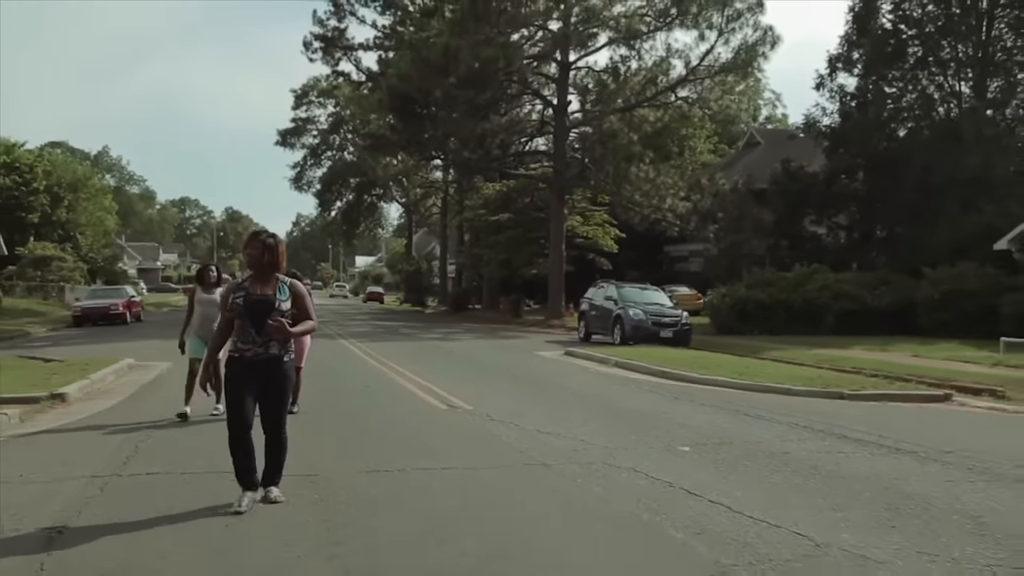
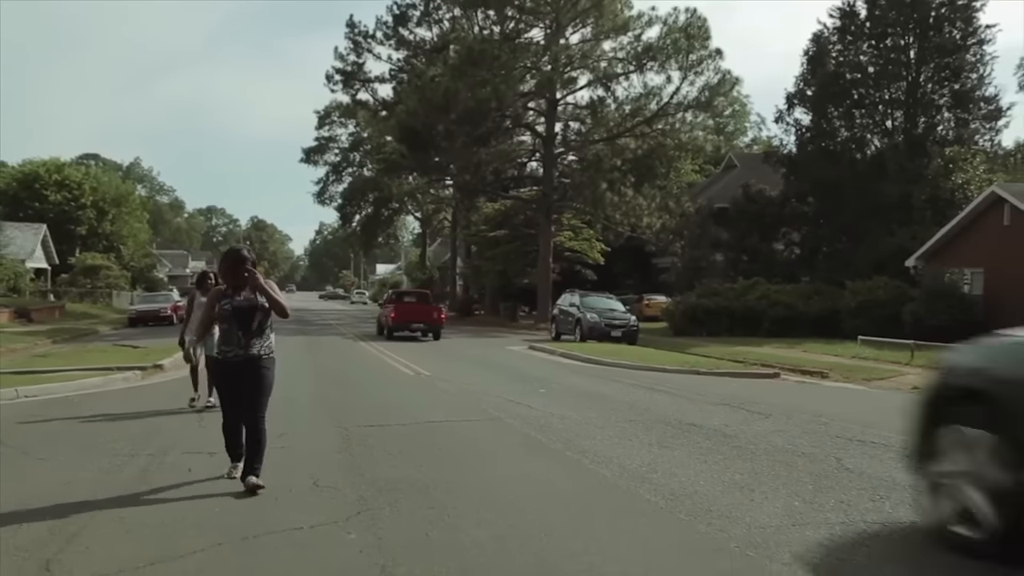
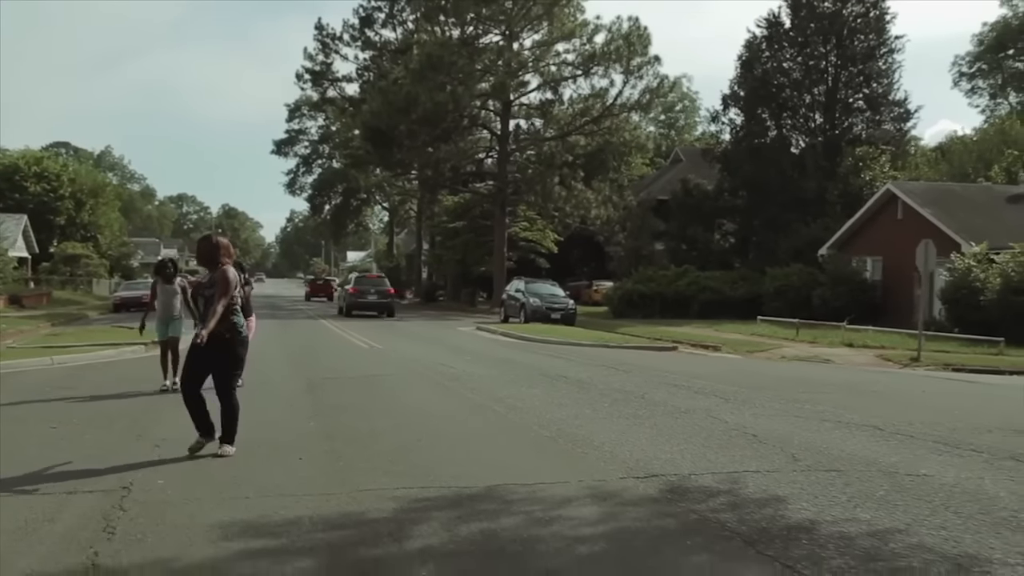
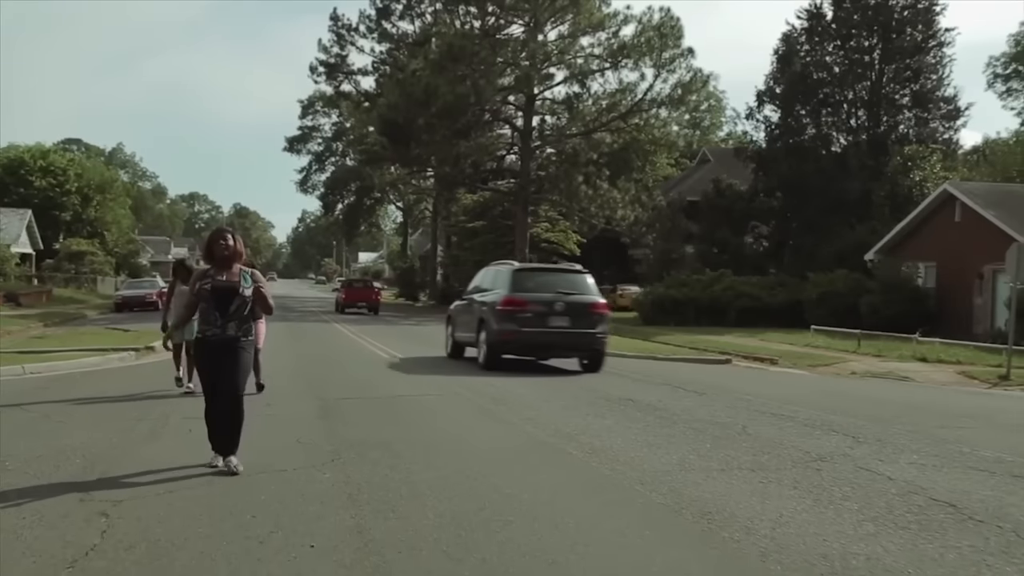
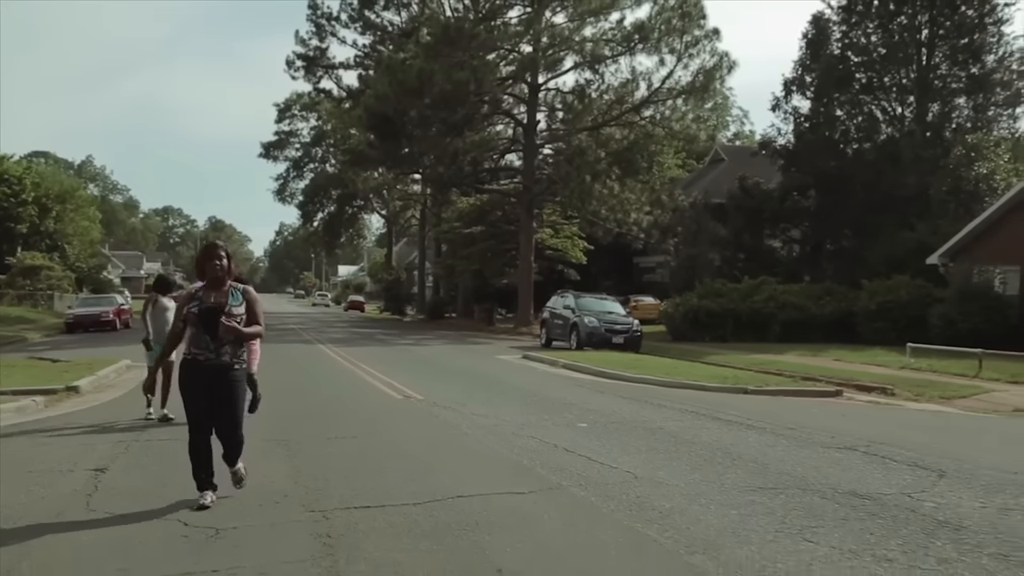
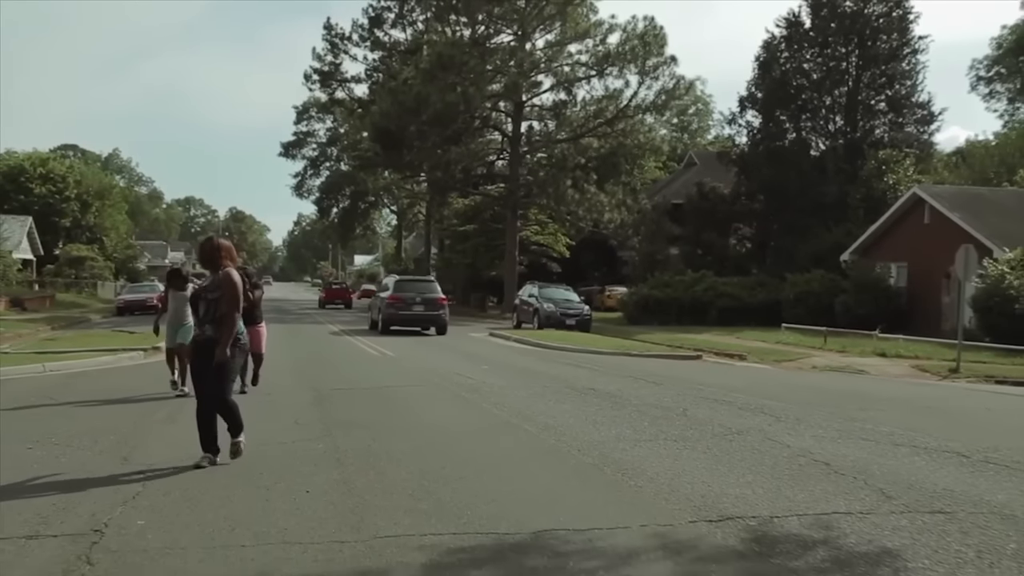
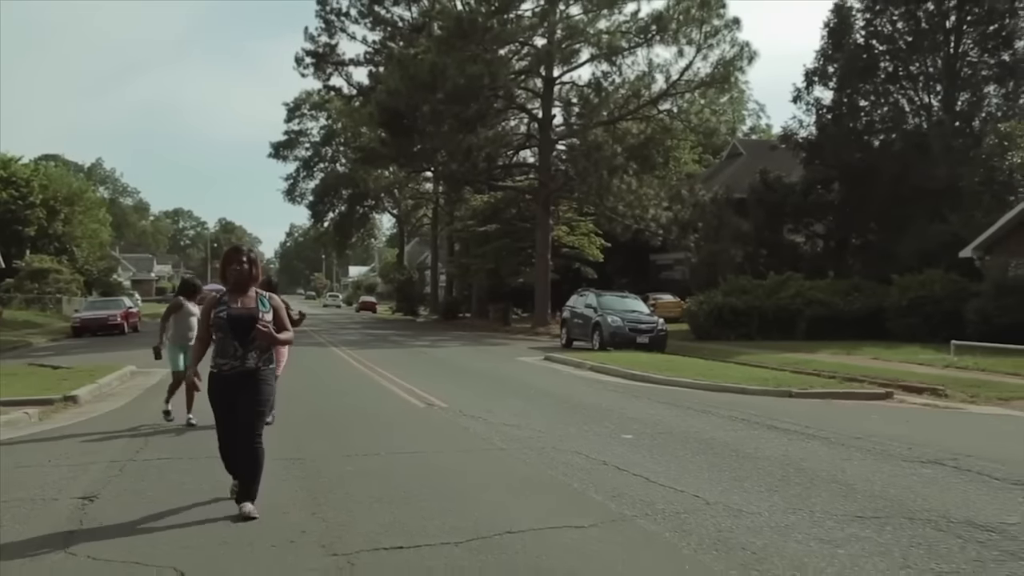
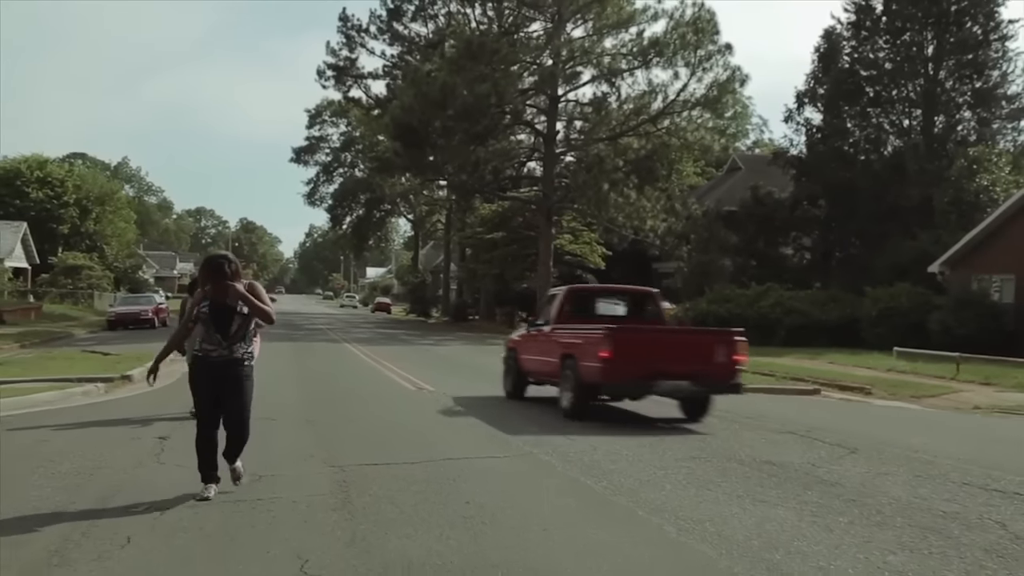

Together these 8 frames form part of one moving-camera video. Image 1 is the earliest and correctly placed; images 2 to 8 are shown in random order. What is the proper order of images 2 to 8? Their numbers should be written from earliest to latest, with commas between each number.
7, 5, 8, 2, 4, 6, 3
